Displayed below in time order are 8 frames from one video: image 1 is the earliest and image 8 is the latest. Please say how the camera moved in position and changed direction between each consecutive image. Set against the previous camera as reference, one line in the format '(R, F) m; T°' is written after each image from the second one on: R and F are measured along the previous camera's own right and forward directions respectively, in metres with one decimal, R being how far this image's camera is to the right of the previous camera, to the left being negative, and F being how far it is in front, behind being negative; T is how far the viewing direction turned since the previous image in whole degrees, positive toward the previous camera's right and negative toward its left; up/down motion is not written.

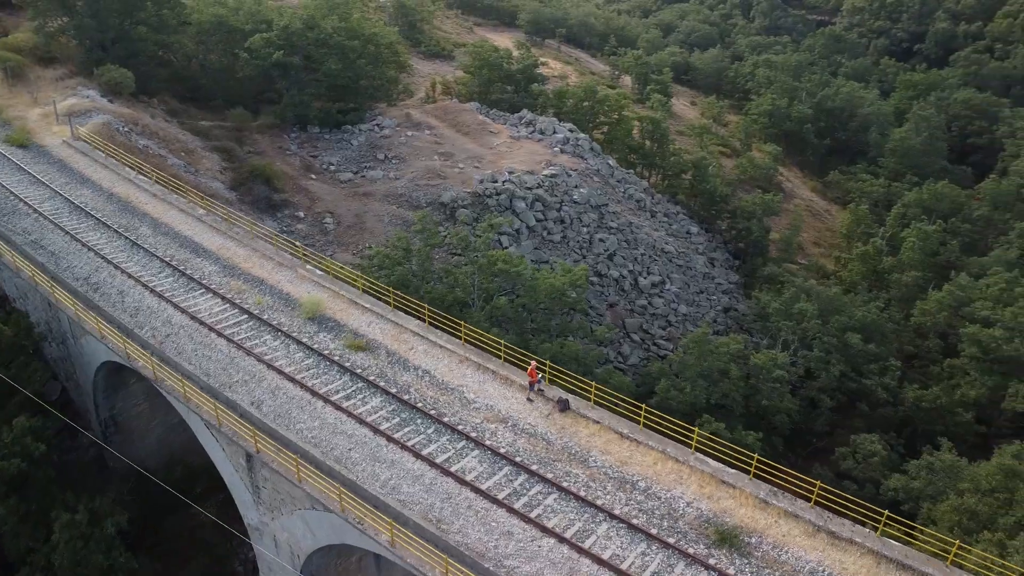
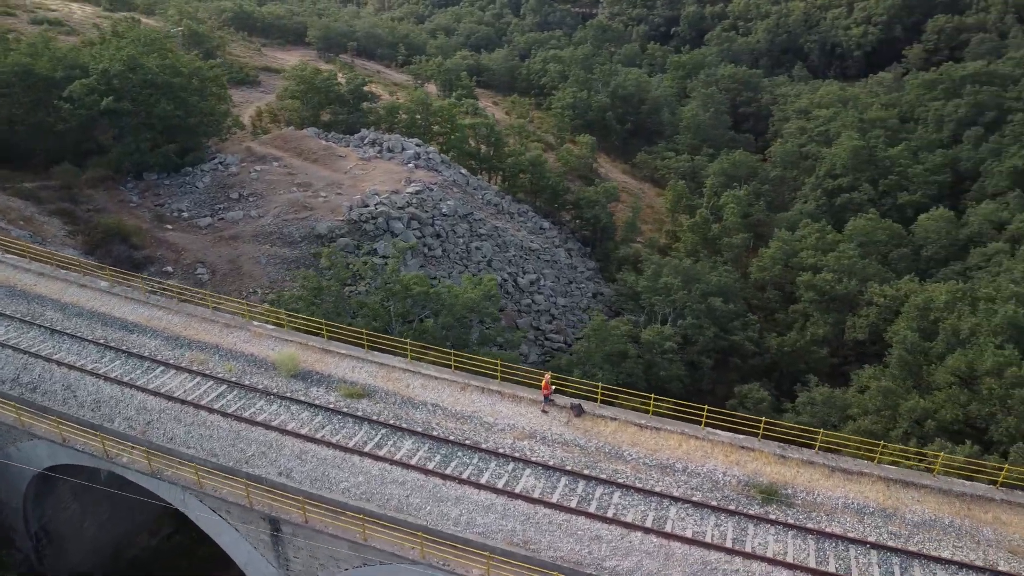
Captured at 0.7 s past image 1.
(-3.0, 0.0) m; +15°
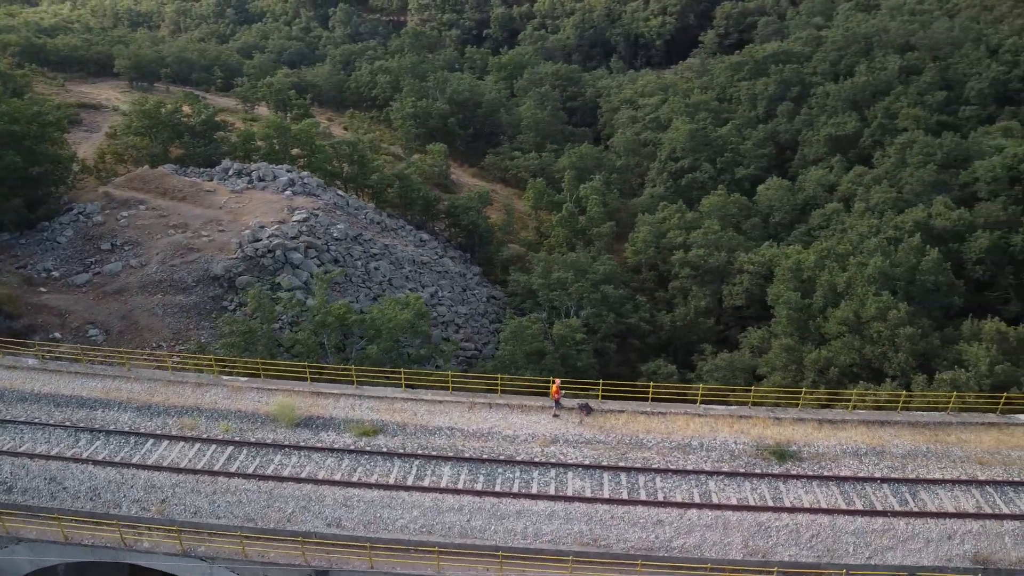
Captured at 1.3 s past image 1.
(-2.7, -0.1) m; +13°
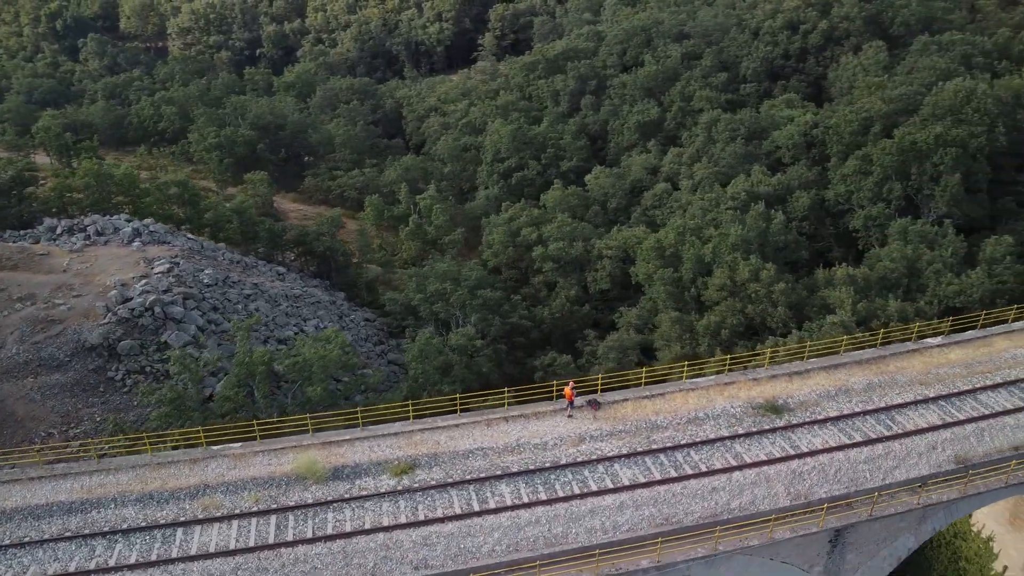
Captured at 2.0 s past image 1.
(-3.4, +0.1) m; +16°
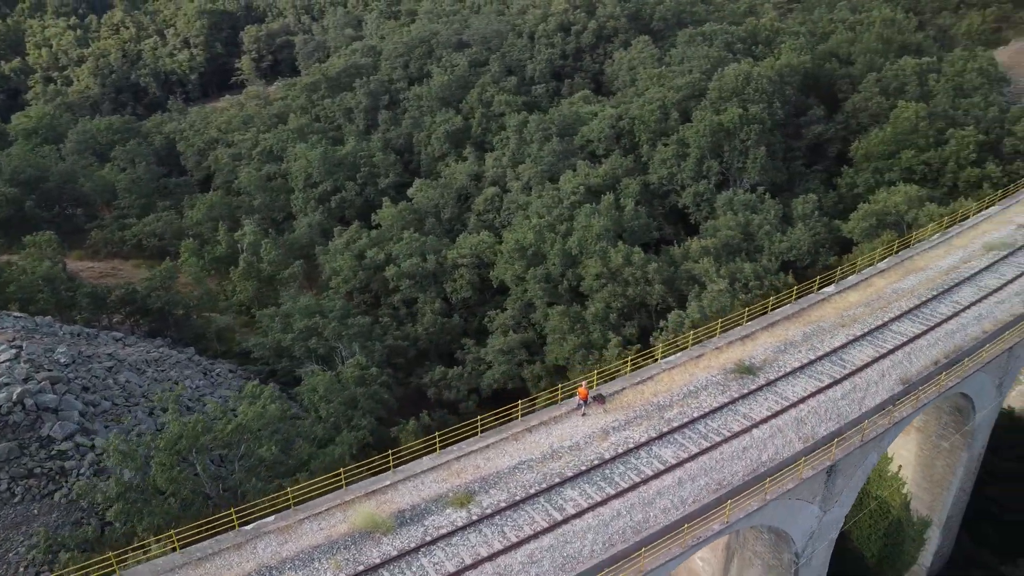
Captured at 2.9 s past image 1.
(-4.0, +0.3) m; +17°
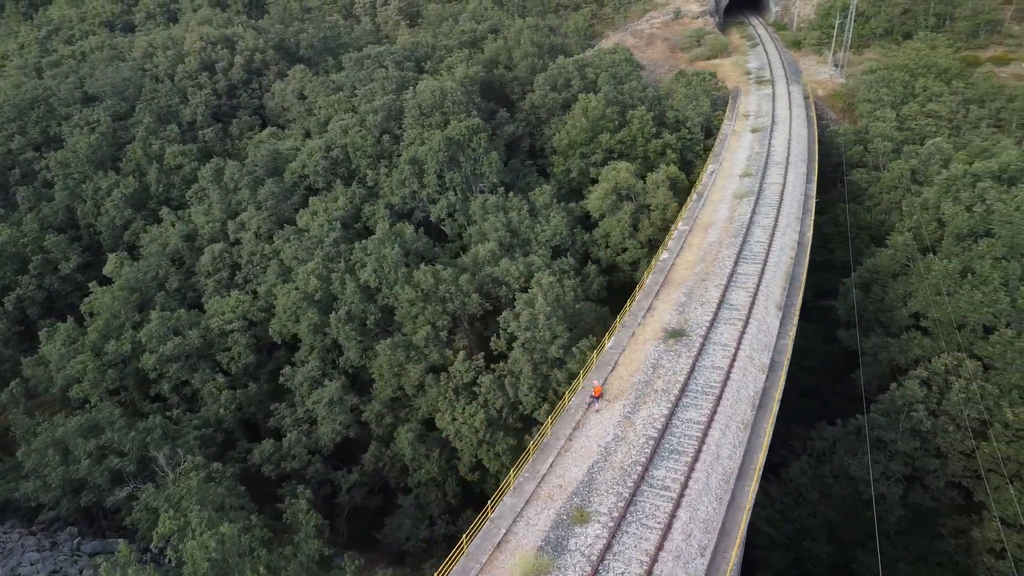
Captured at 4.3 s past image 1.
(-6.7, +1.1) m; +28°
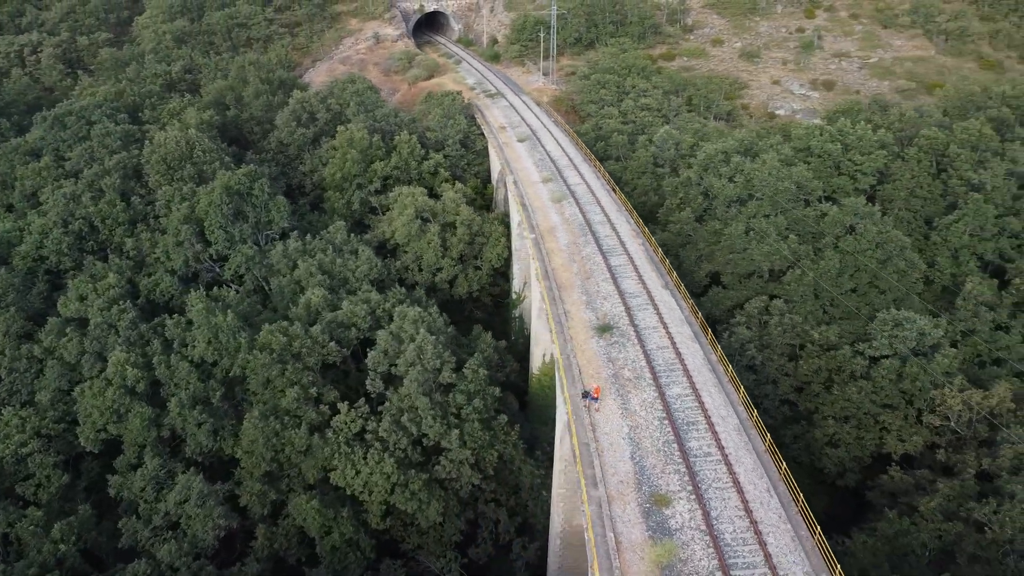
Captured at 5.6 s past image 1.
(-6.1, +0.8) m; +24°
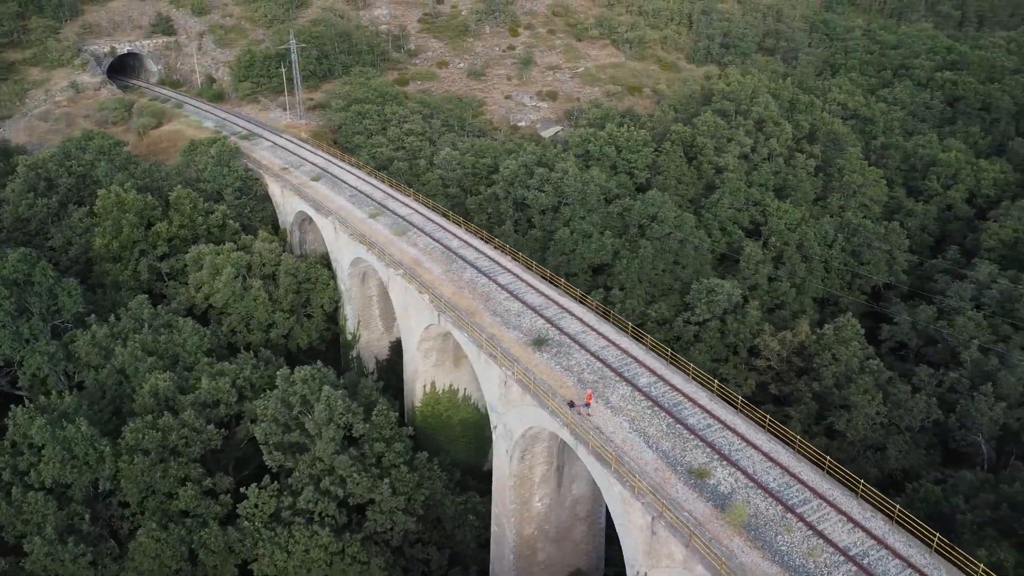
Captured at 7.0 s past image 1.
(-6.2, +0.8) m; +24°
